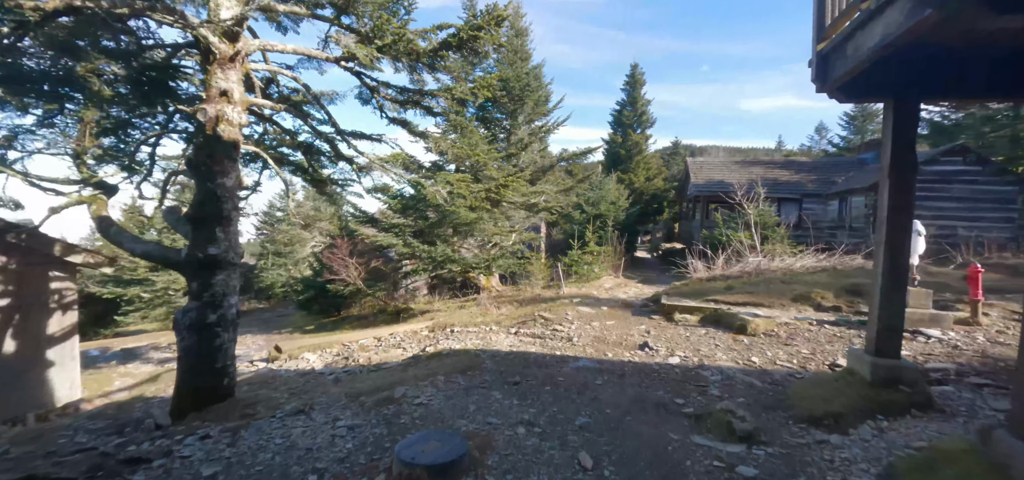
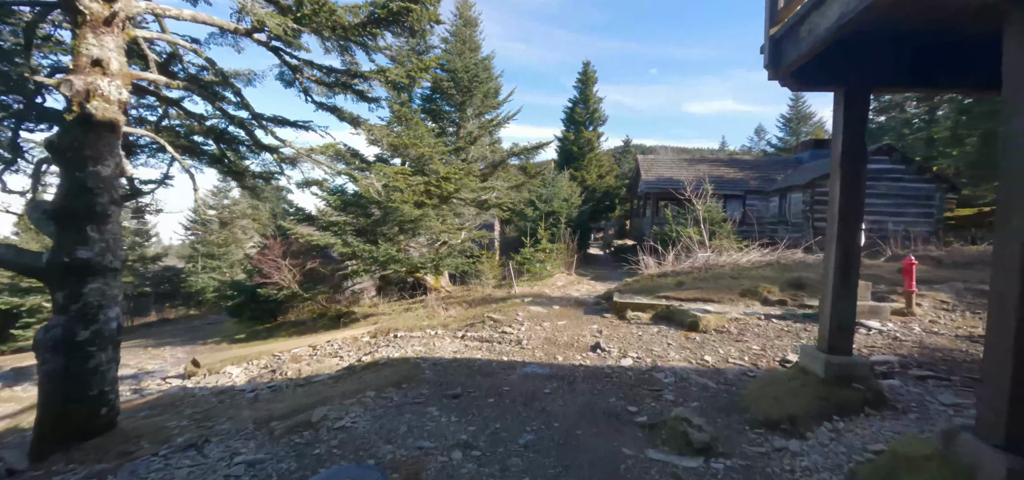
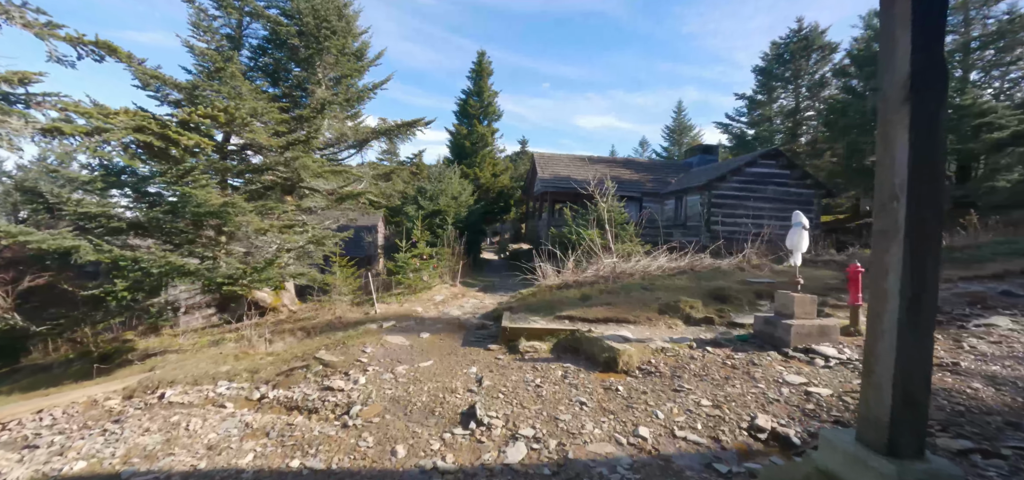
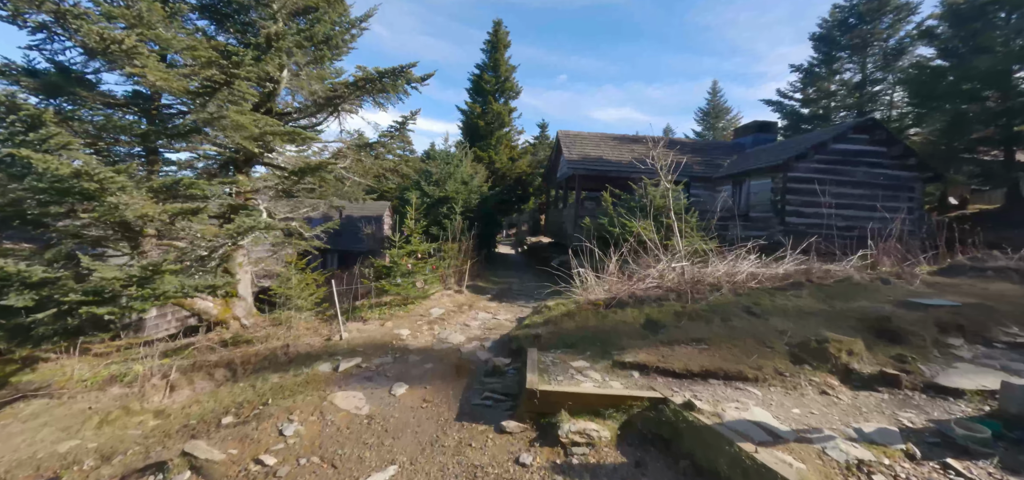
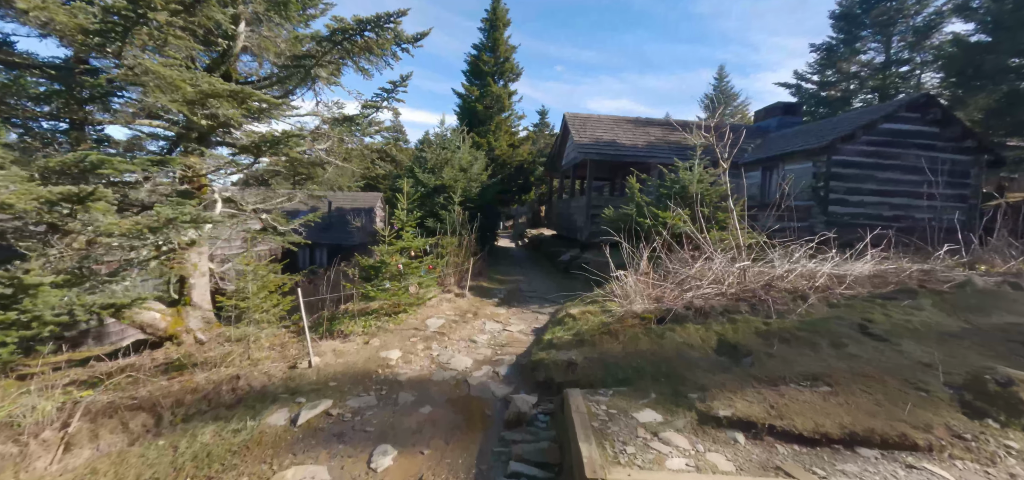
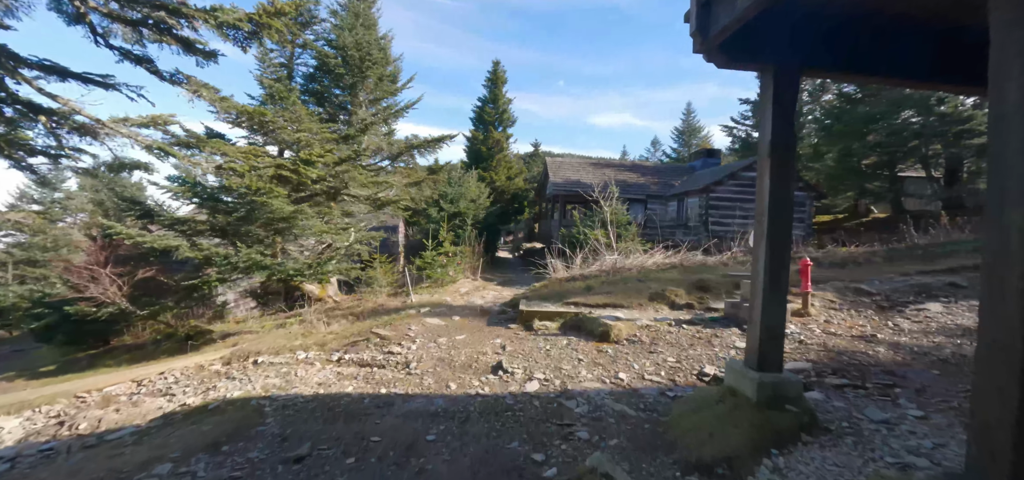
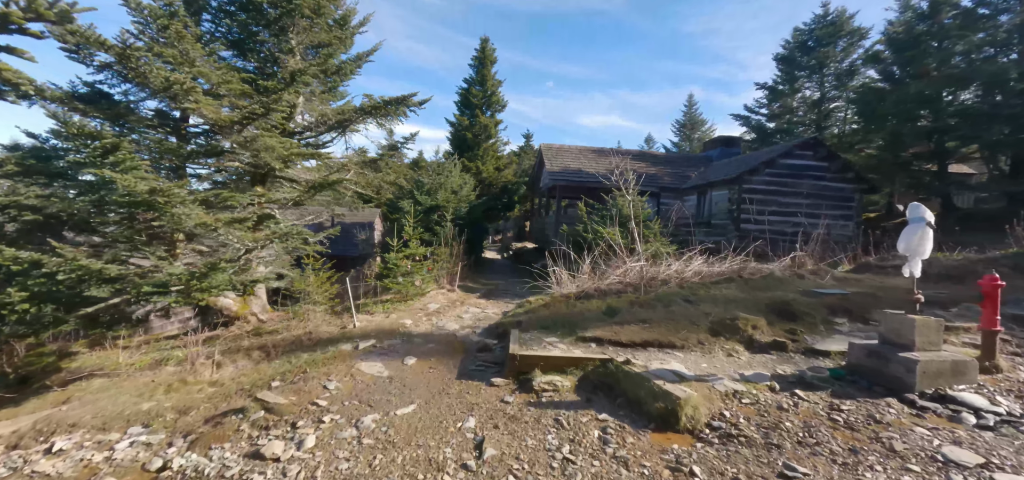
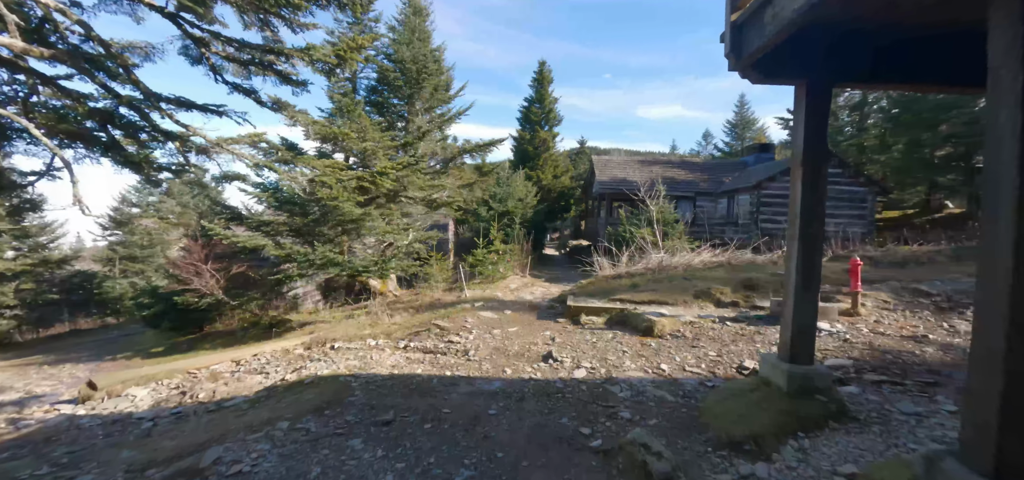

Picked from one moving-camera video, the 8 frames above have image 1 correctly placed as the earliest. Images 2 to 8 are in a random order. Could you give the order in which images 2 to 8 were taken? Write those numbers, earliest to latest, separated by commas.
2, 8, 6, 3, 7, 4, 5
